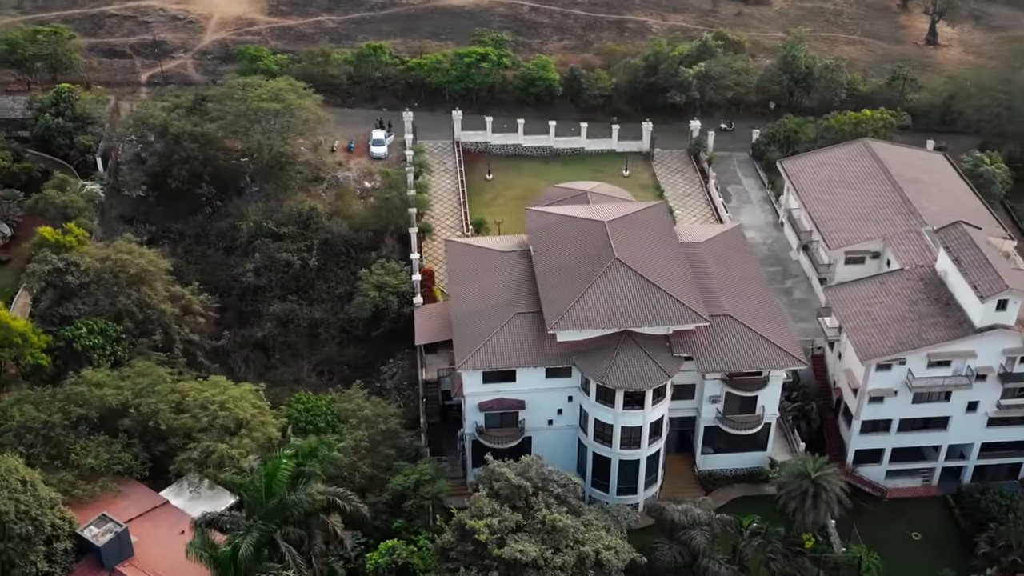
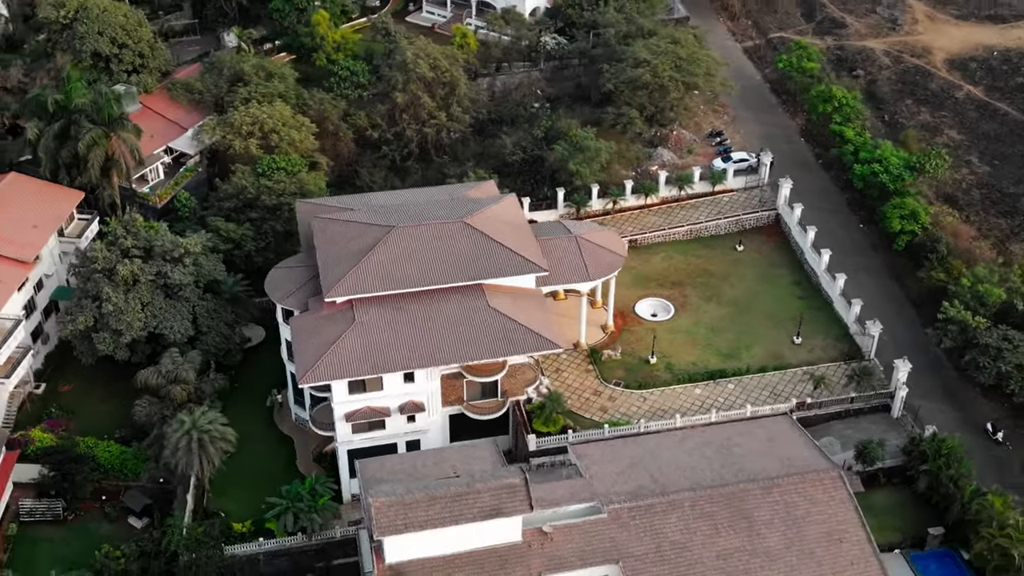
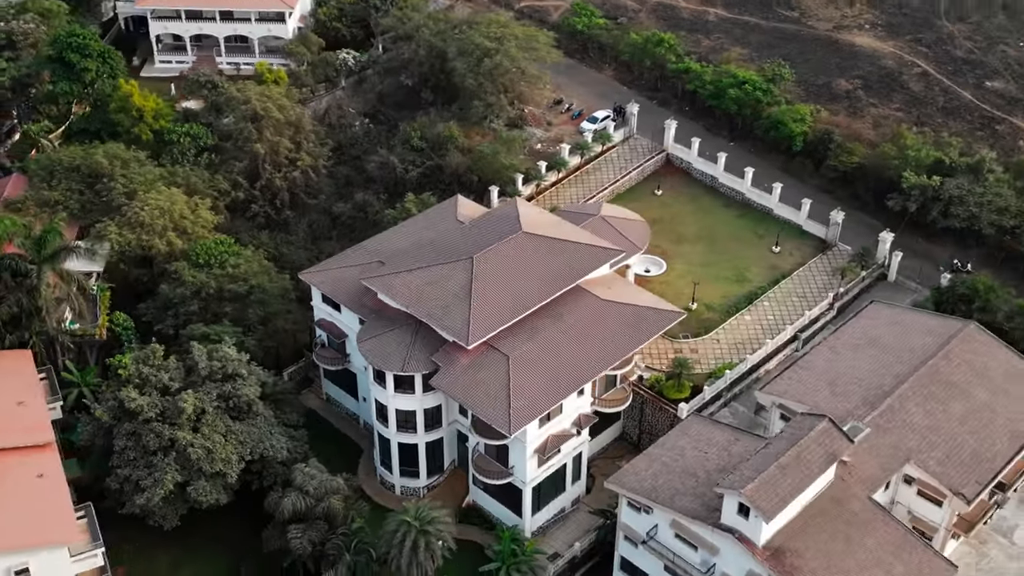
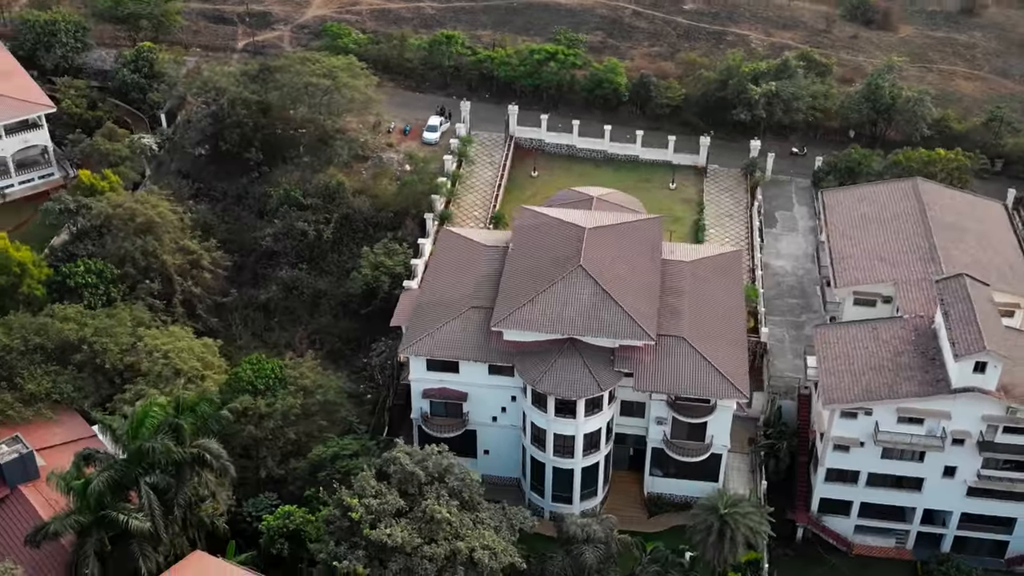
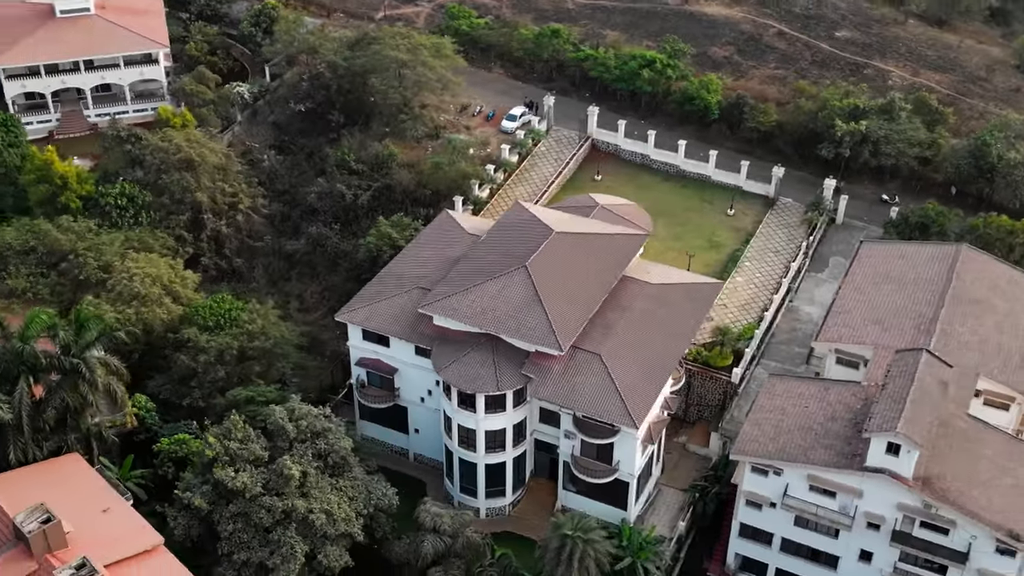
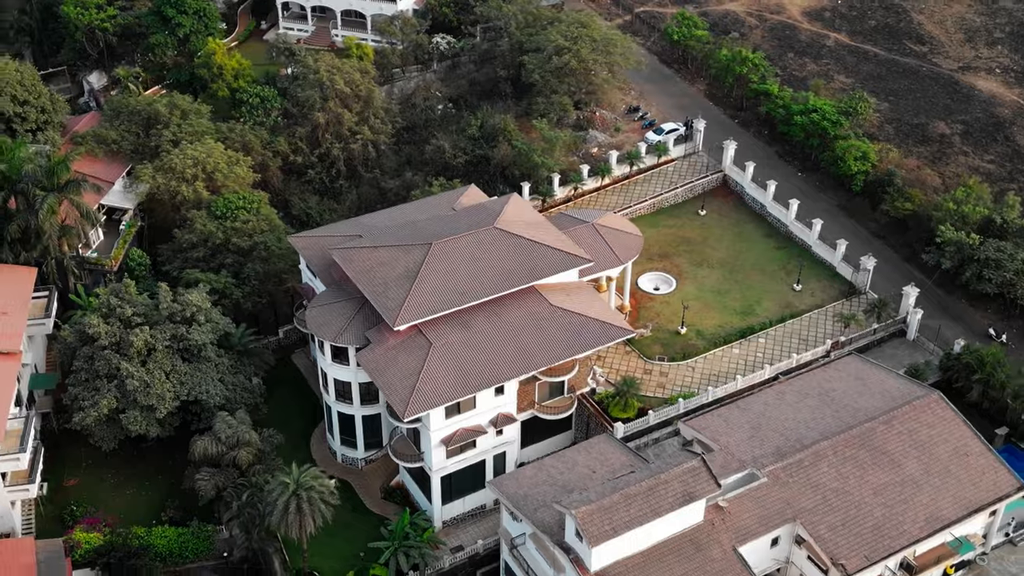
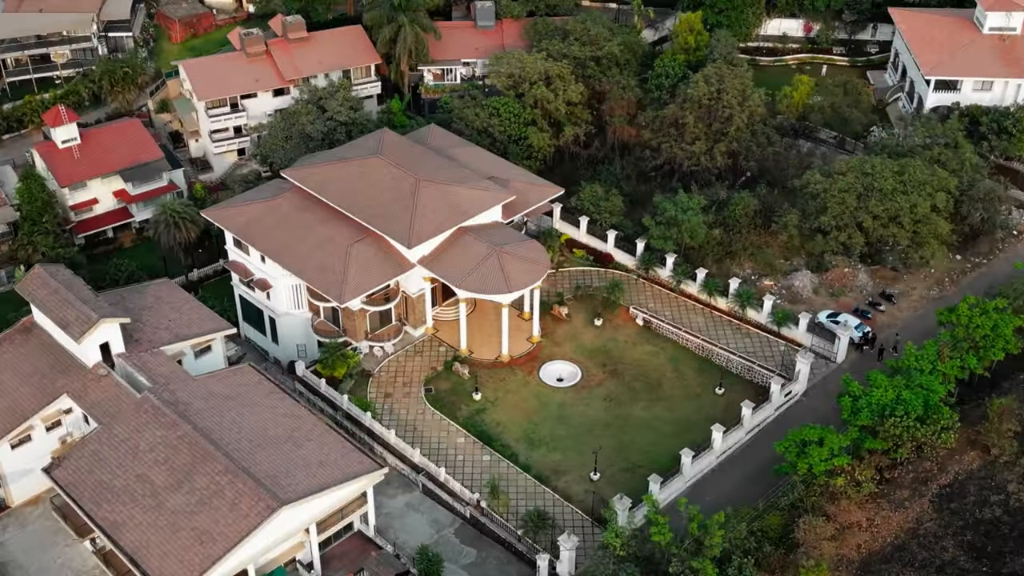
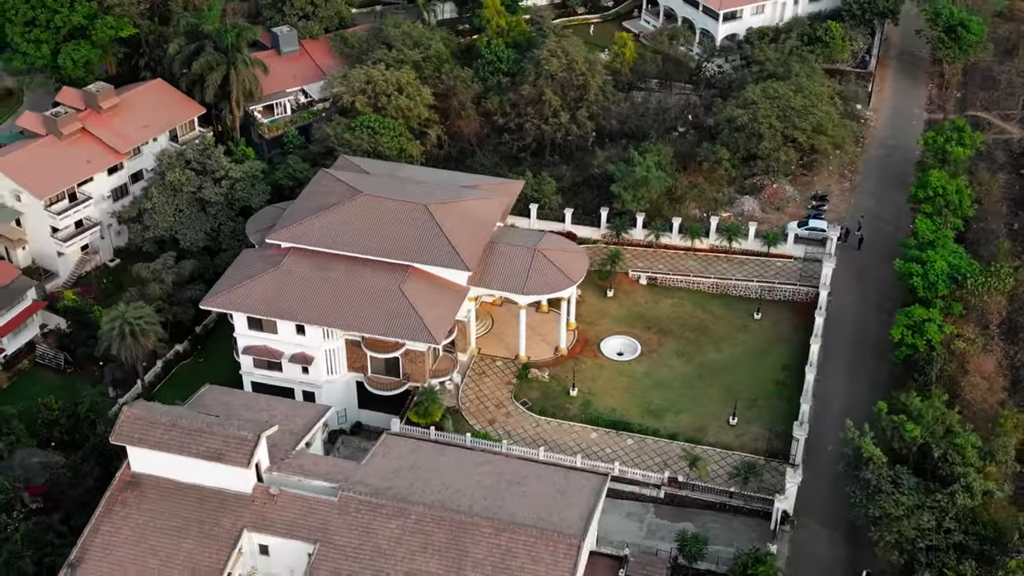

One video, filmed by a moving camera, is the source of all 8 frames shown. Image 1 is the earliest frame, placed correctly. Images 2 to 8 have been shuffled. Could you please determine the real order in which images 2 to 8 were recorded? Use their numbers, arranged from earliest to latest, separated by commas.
4, 5, 3, 6, 2, 8, 7
